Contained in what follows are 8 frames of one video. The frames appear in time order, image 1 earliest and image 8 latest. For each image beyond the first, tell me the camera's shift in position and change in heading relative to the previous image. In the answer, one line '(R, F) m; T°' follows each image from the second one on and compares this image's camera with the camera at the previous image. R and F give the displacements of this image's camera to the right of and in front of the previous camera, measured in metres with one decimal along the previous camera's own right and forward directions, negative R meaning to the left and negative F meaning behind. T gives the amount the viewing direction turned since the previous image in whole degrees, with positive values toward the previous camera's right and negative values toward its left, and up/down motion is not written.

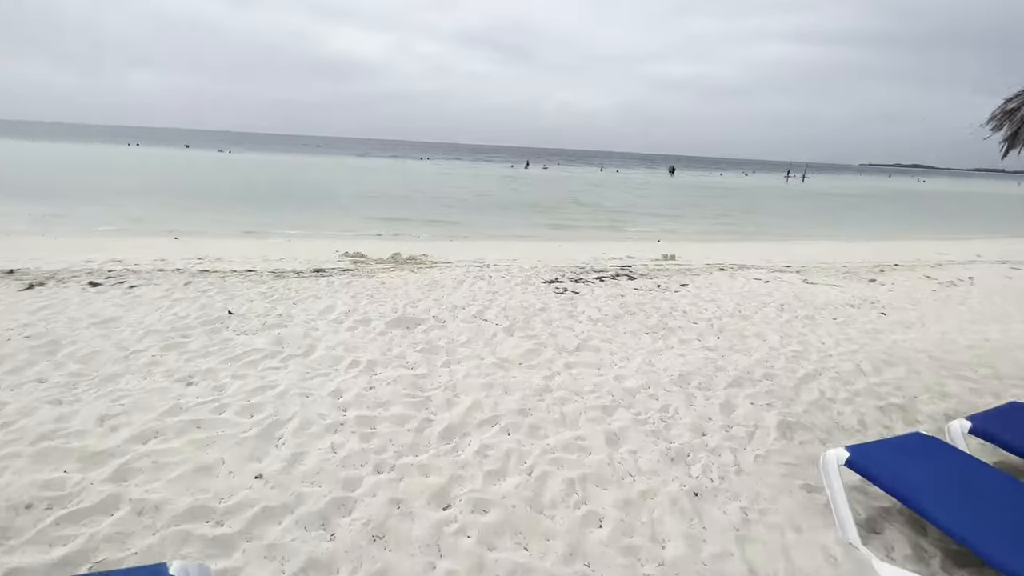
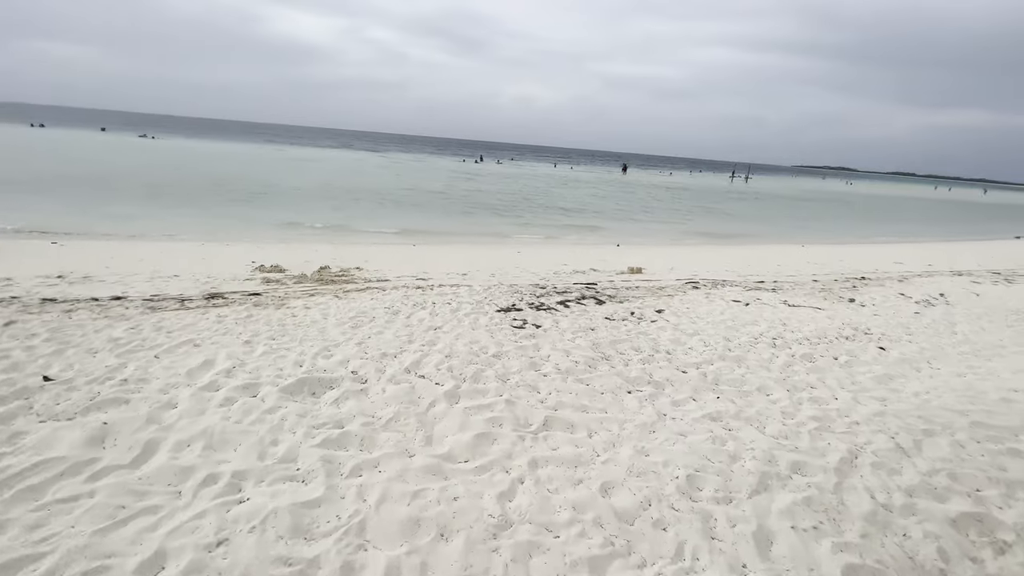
(+0.1, +1.1) m; +6°
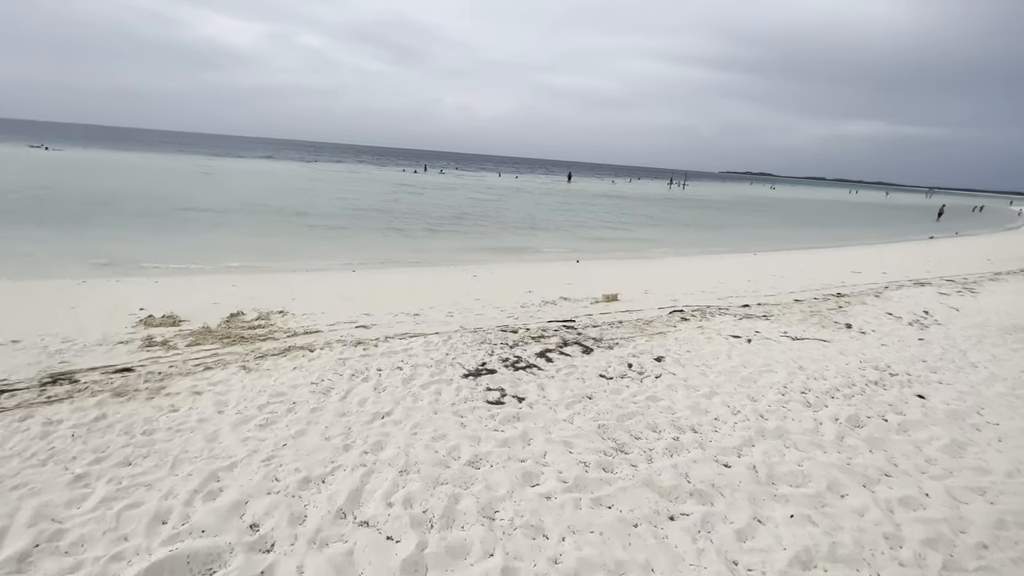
(-0.2, +1.2) m; +7°
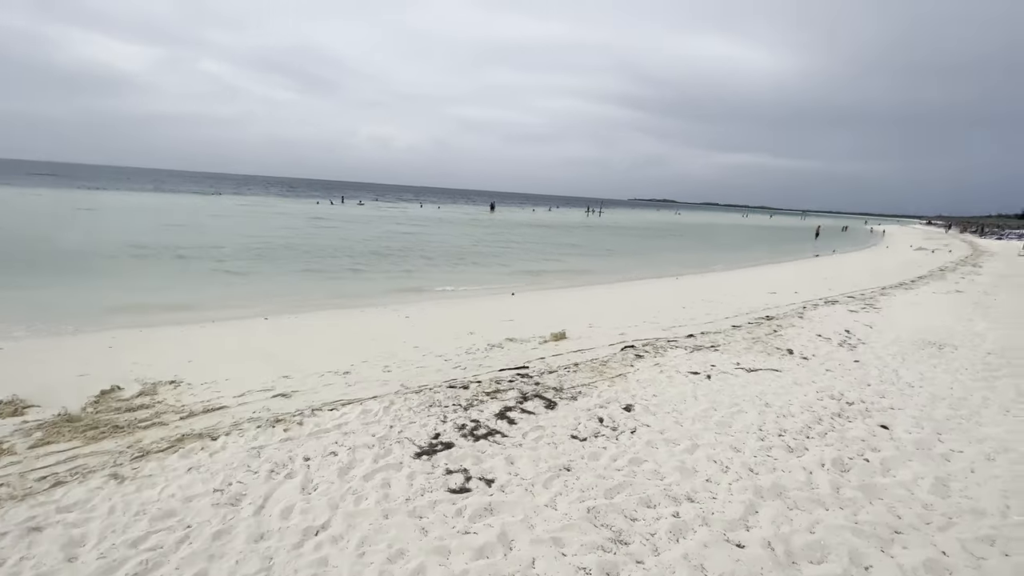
(-0.2, +0.6) m; +10°
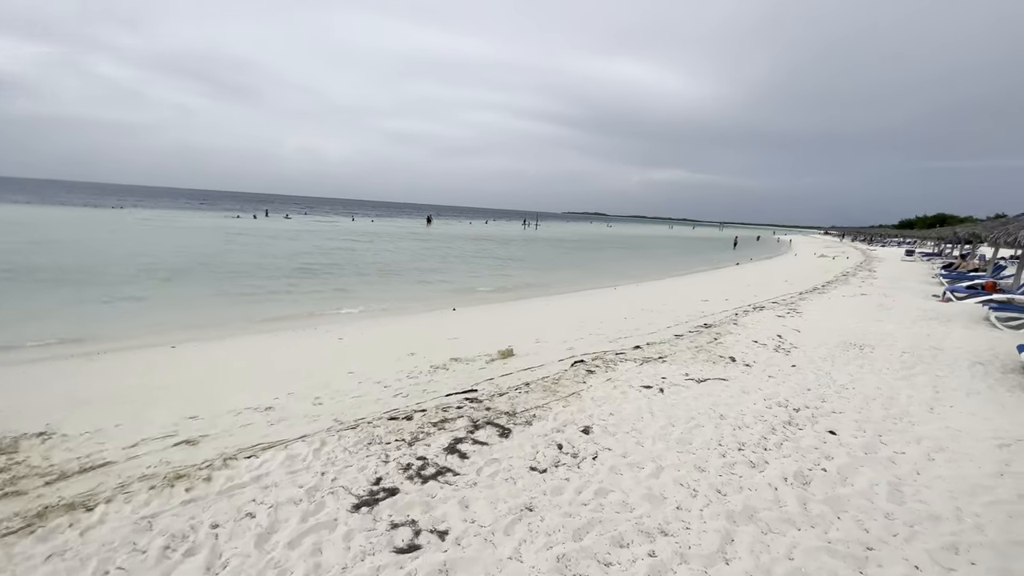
(-0.1, +0.4) m; +8°
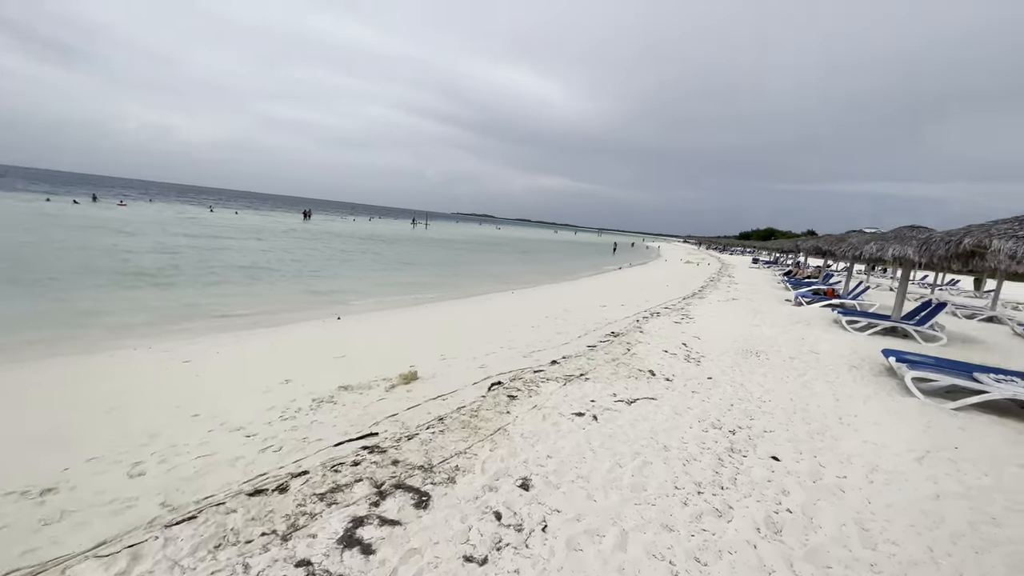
(-0.2, +1.0) m; +14°
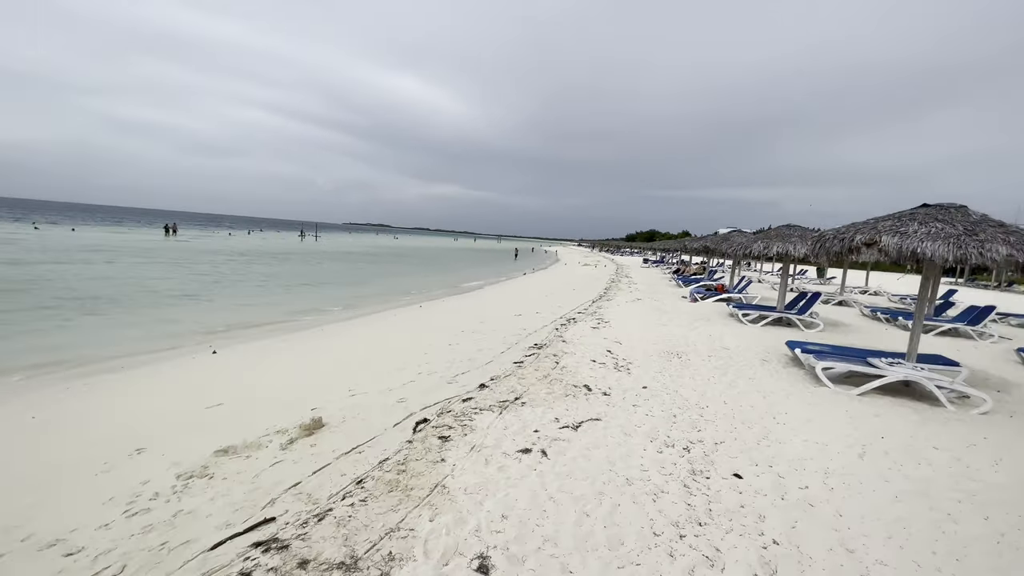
(-0.2, +0.7) m; +12°
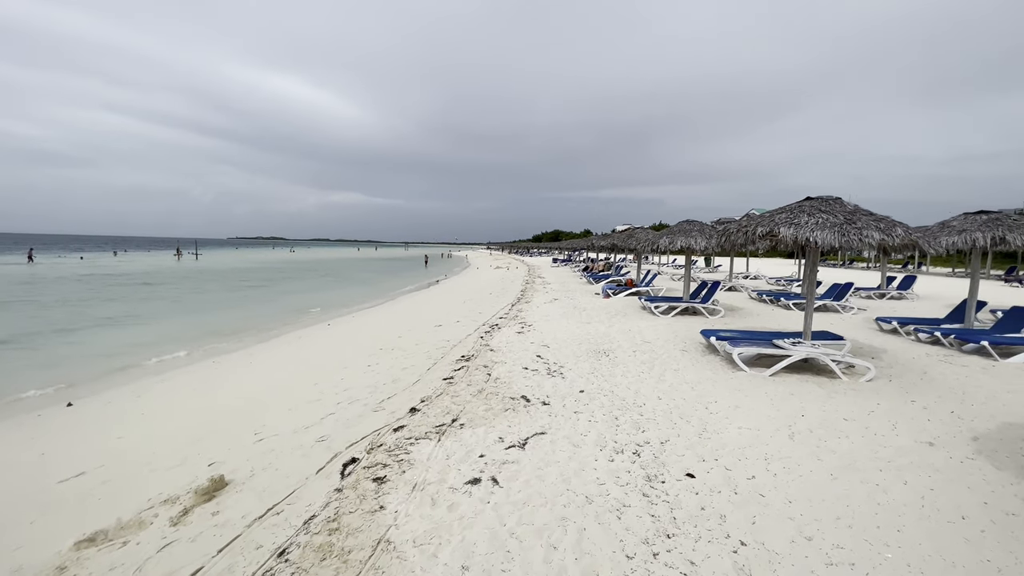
(-0.2, +0.4) m; +11°
